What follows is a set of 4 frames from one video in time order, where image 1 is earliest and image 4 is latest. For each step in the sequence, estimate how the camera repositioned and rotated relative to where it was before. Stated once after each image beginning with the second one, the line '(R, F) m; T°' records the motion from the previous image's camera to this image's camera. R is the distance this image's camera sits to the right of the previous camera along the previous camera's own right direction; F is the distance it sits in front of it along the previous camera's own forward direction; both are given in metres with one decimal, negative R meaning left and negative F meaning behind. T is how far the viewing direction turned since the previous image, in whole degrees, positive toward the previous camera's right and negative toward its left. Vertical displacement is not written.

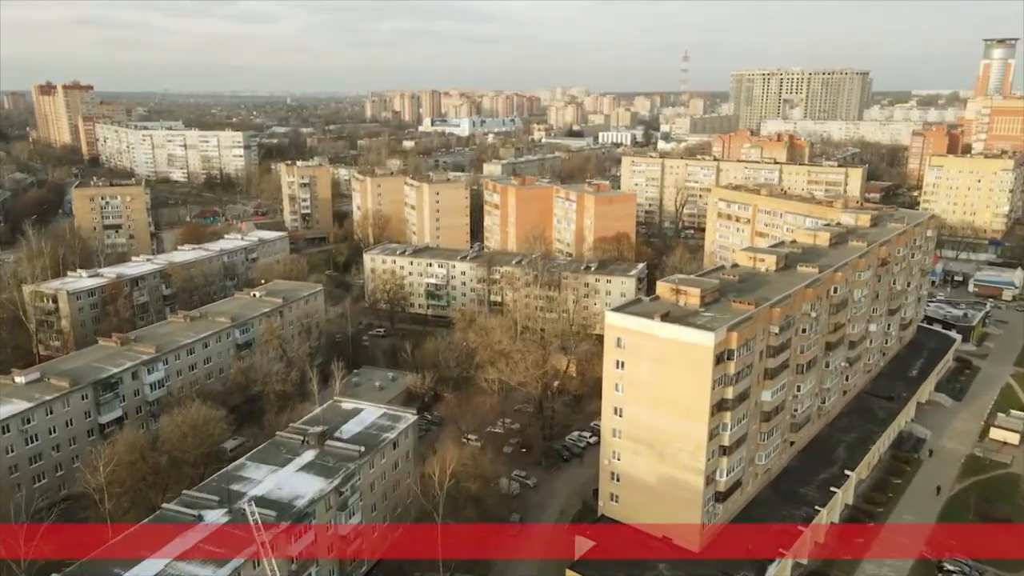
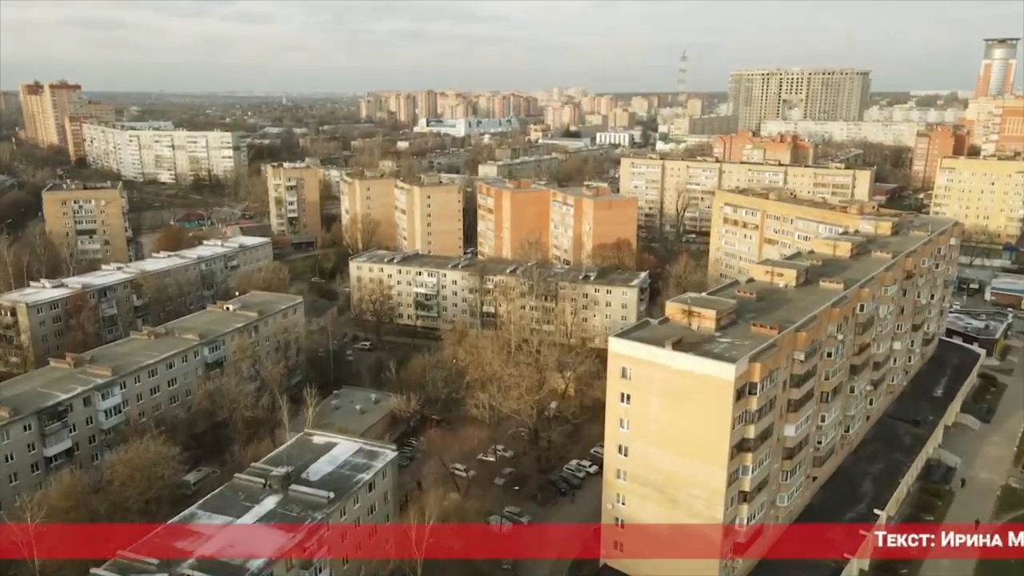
(+0.2, +2.2) m; 0°
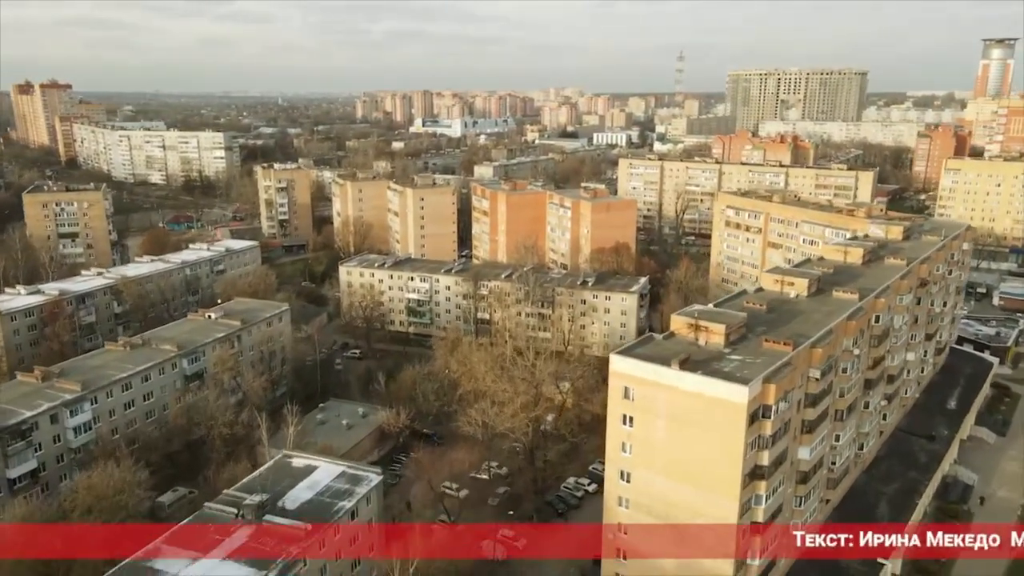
(+0.1, +1.2) m; 0°
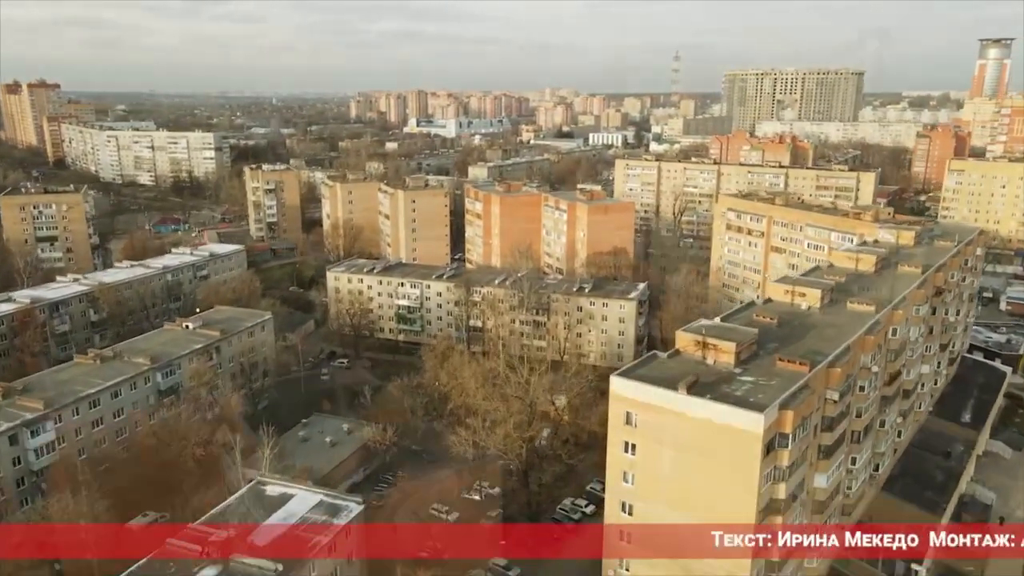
(+0.1, +1.3) m; 0°
